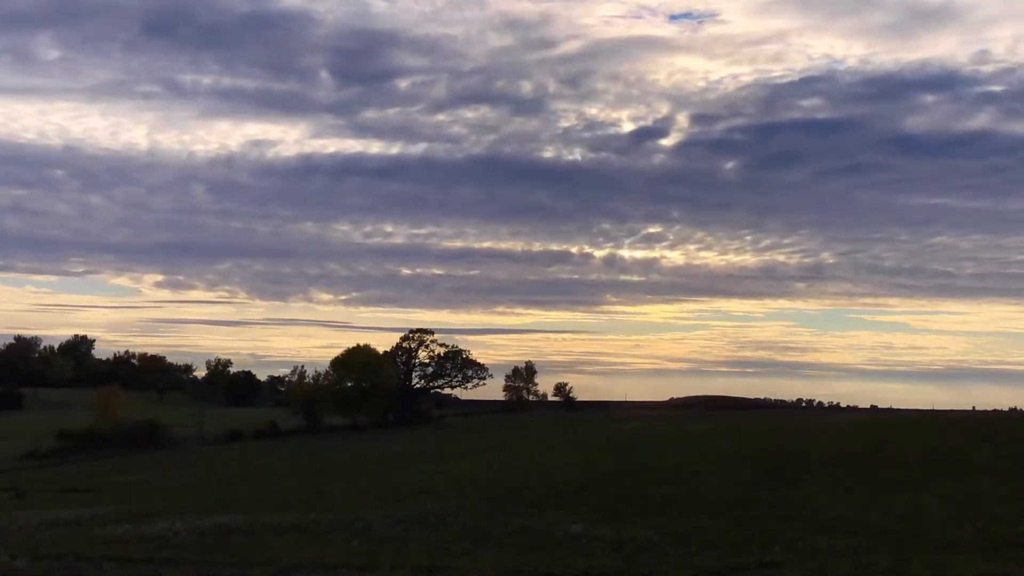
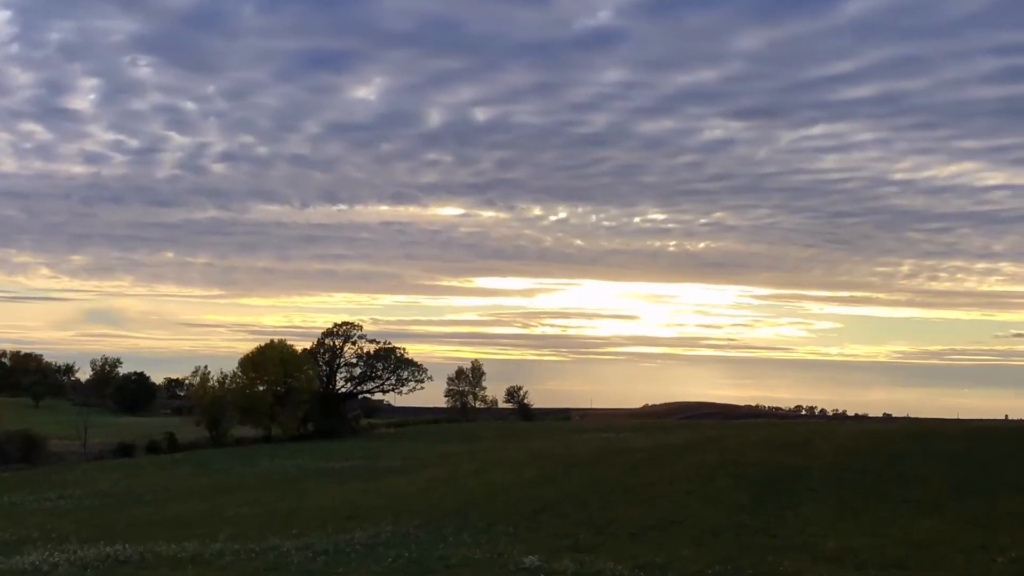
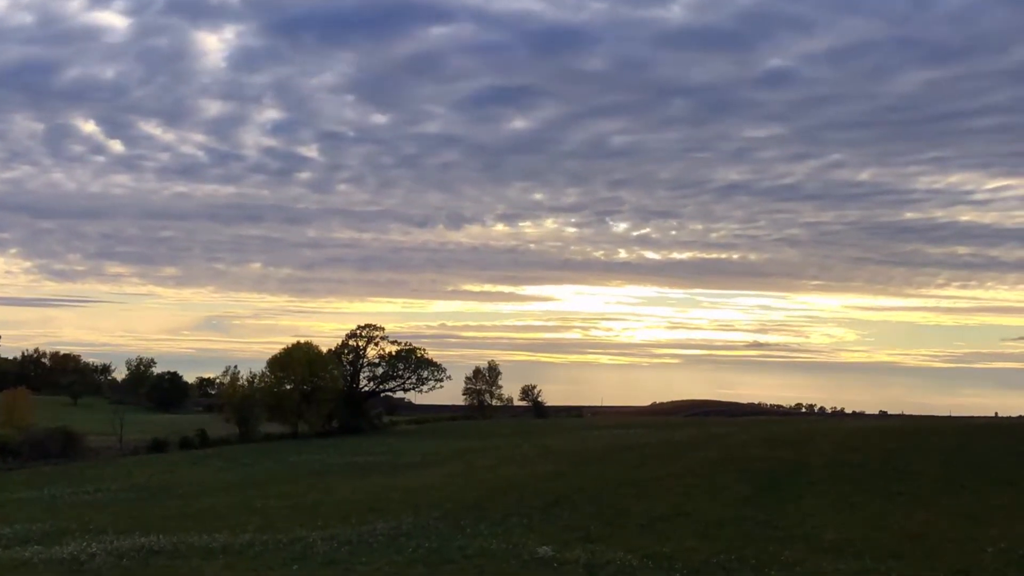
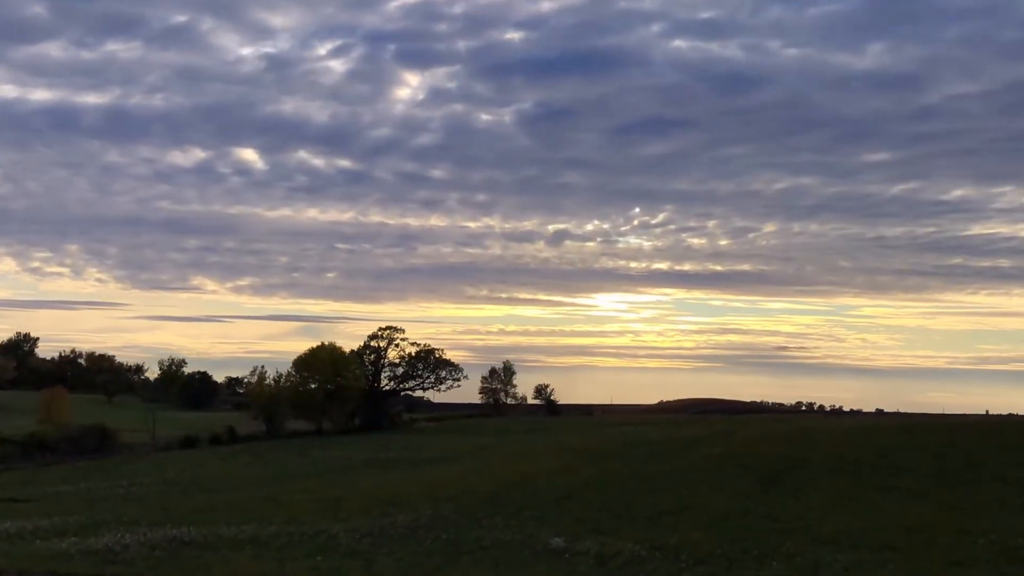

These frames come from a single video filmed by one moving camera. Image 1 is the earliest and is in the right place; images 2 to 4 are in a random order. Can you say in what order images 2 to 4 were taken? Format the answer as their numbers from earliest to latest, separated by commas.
4, 3, 2
